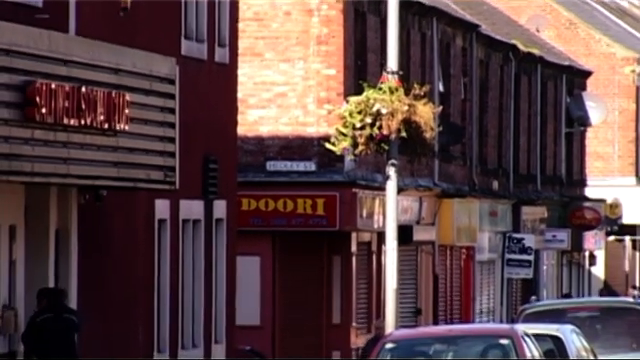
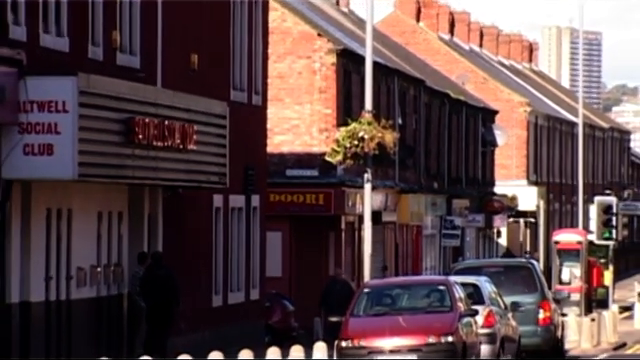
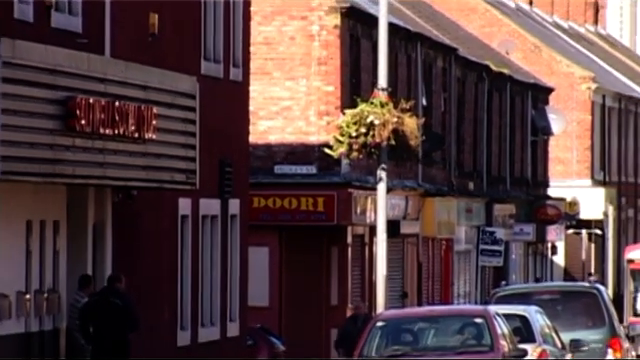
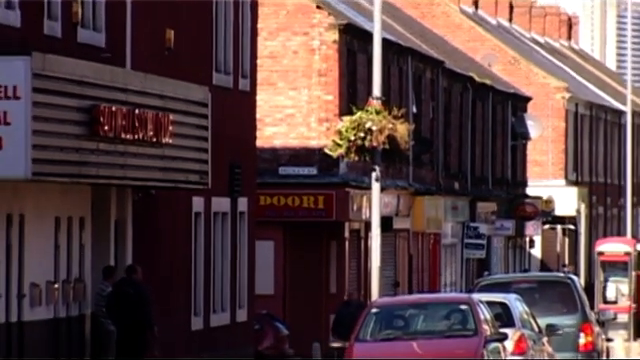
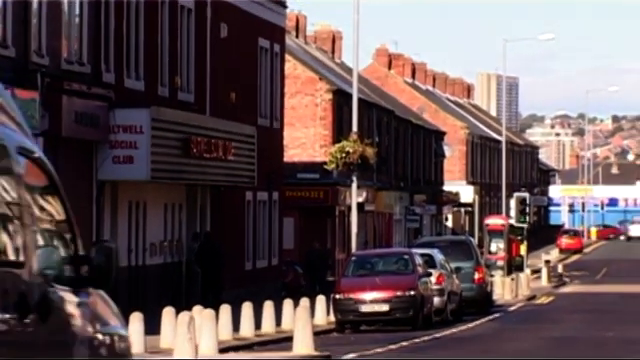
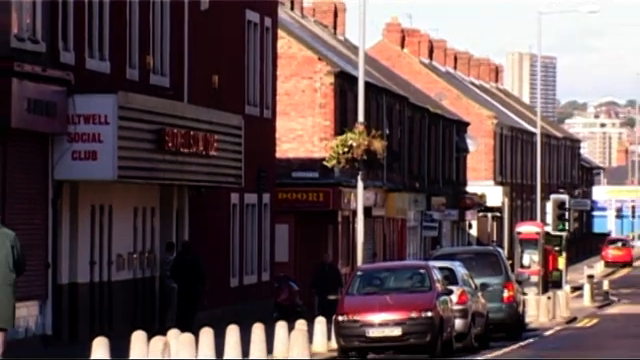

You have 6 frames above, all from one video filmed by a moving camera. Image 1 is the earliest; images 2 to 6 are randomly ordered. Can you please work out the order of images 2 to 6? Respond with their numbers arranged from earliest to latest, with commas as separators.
3, 4, 2, 6, 5
